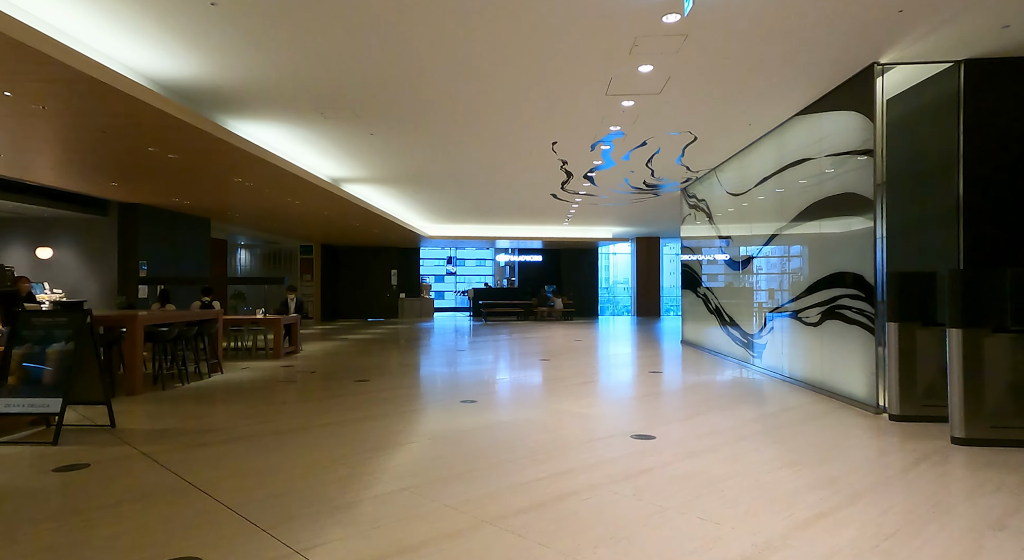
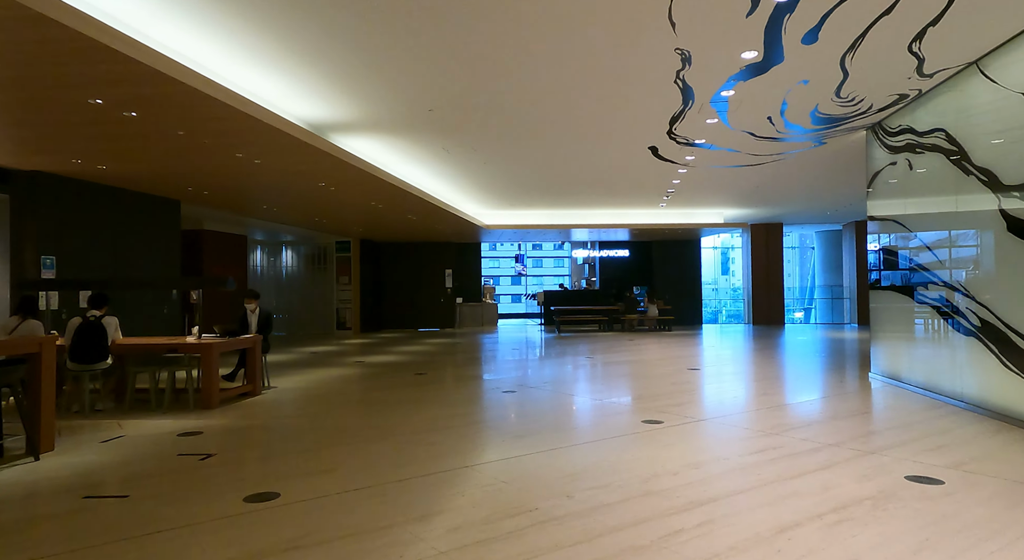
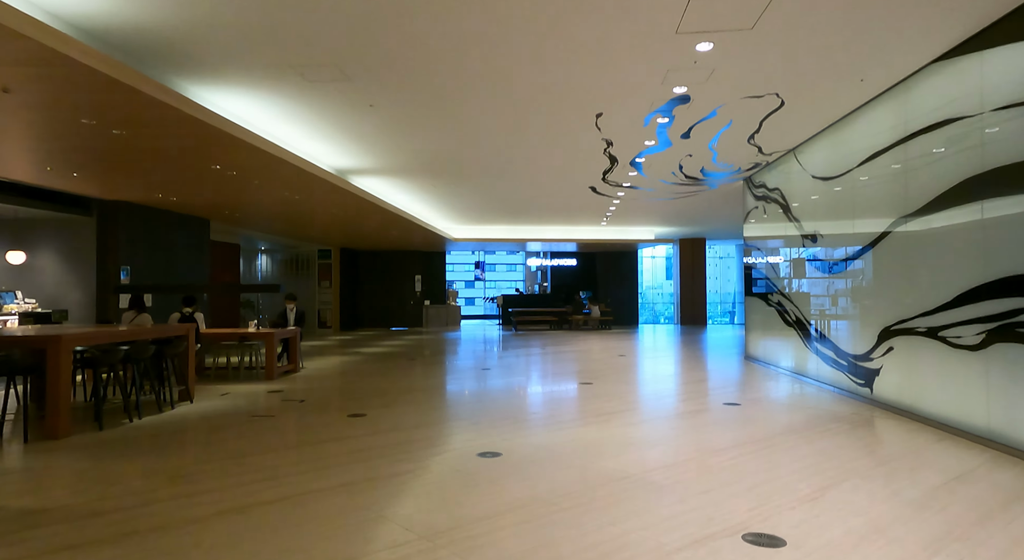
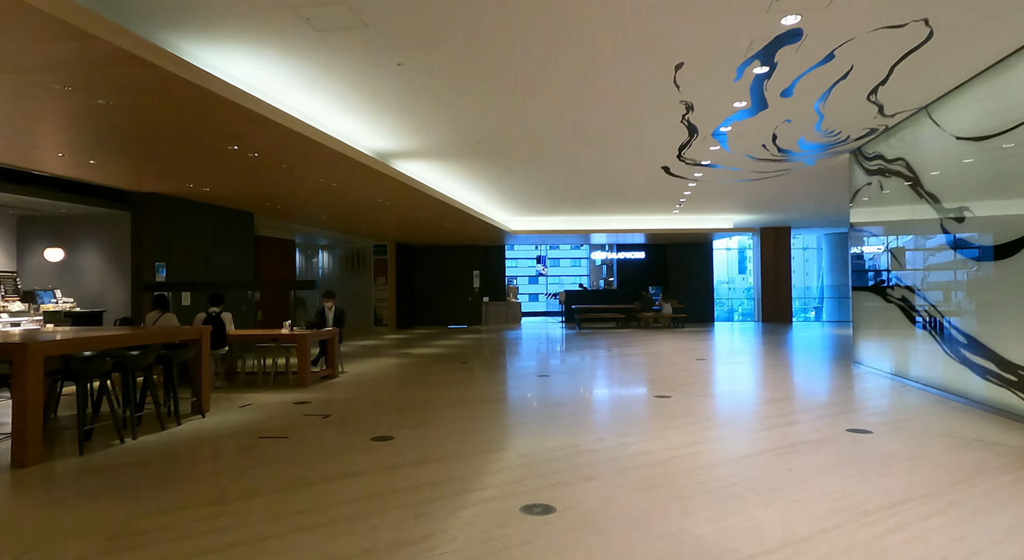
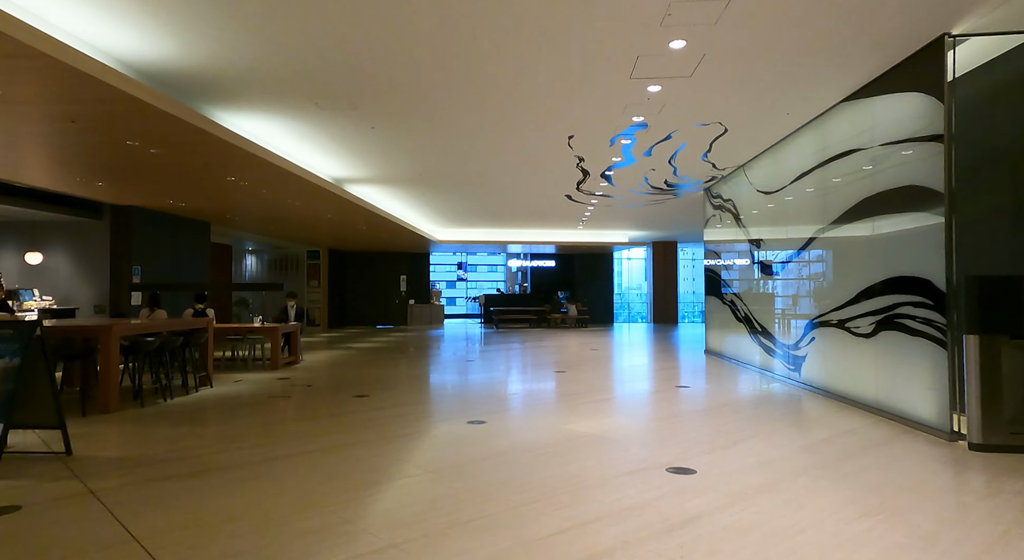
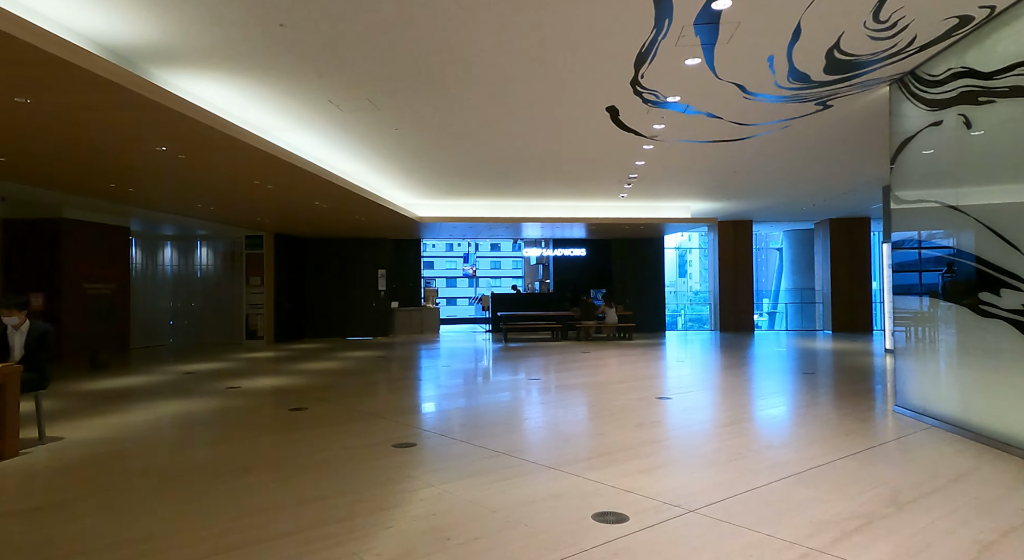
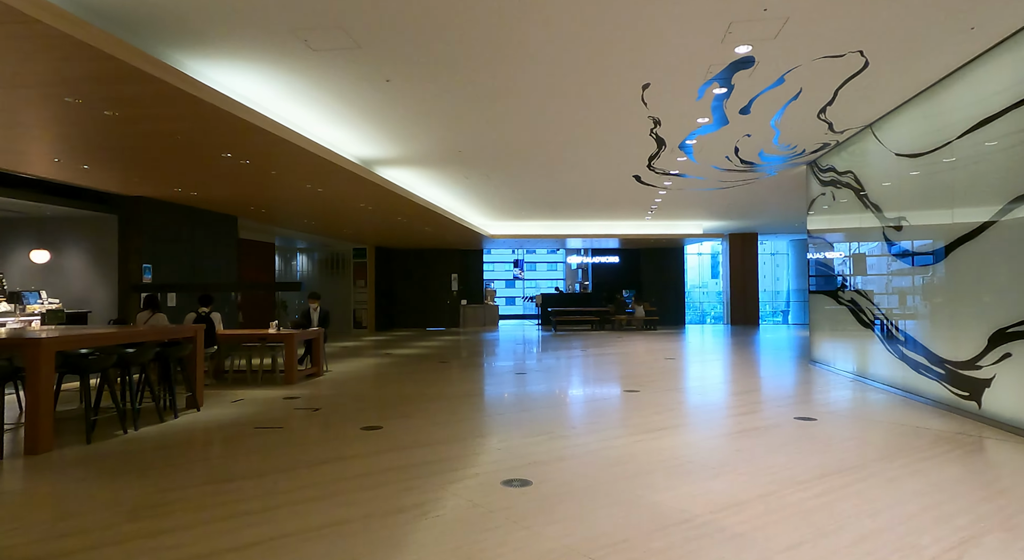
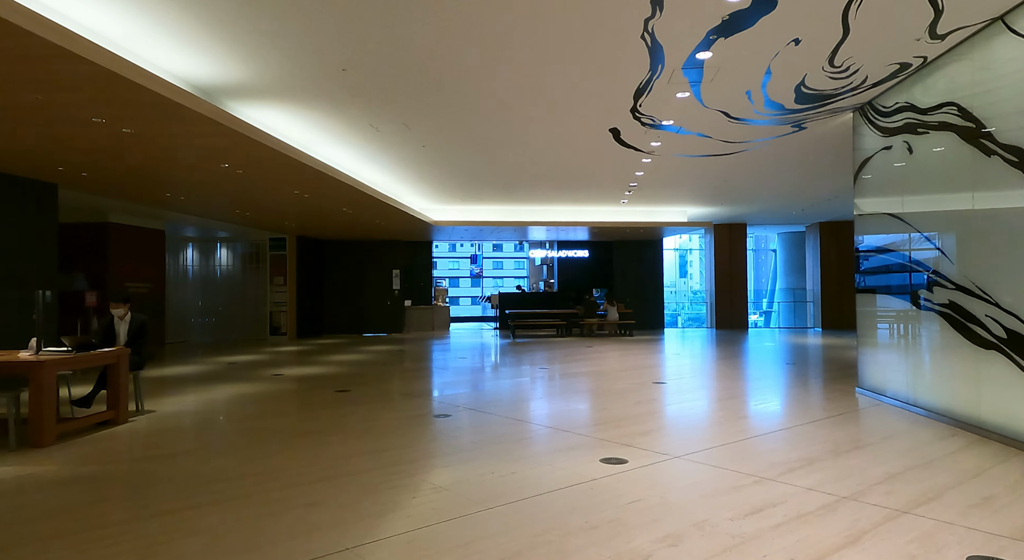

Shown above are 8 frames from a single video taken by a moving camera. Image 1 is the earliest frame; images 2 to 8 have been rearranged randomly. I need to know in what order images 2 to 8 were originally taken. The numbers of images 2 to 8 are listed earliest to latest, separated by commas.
5, 3, 7, 4, 2, 8, 6
